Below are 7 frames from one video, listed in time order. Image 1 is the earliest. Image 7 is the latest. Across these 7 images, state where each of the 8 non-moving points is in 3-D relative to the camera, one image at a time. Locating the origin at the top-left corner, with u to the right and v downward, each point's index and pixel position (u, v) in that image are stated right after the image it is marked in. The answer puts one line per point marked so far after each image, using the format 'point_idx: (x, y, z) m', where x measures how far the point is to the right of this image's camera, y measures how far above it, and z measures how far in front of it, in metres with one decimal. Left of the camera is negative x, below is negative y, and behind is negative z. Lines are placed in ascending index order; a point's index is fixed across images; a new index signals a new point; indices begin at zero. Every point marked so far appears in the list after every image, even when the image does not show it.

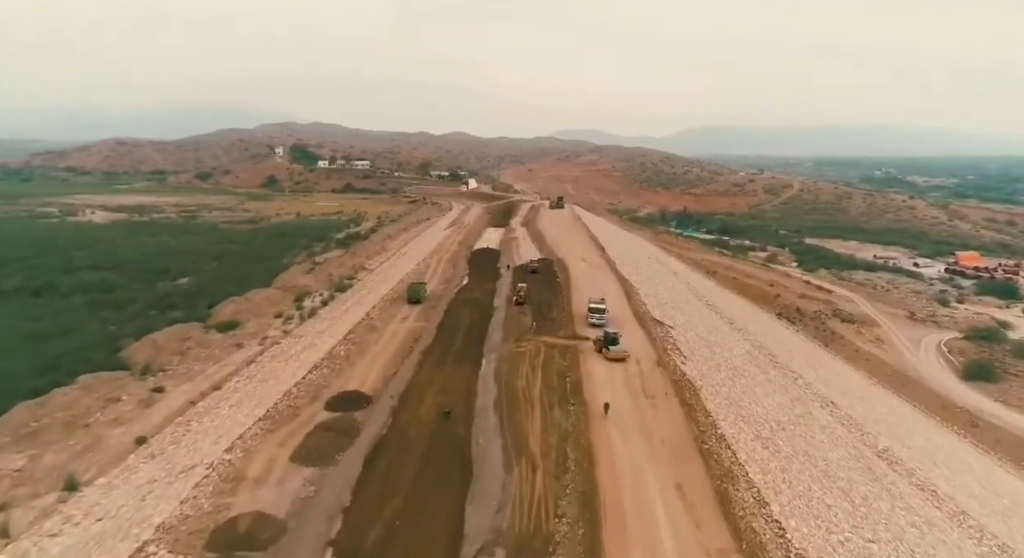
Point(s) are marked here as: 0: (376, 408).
0: (-4.3, -4.0, +16.5) m
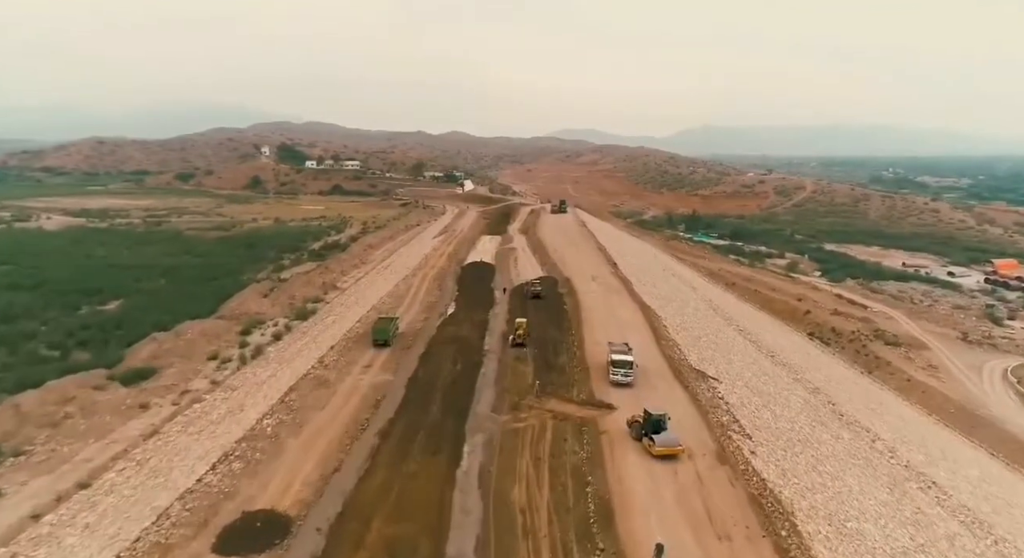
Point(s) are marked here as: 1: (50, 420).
0: (-4.4, -5.4, +10.5) m
1: (-14.5, -4.4, +16.5) m
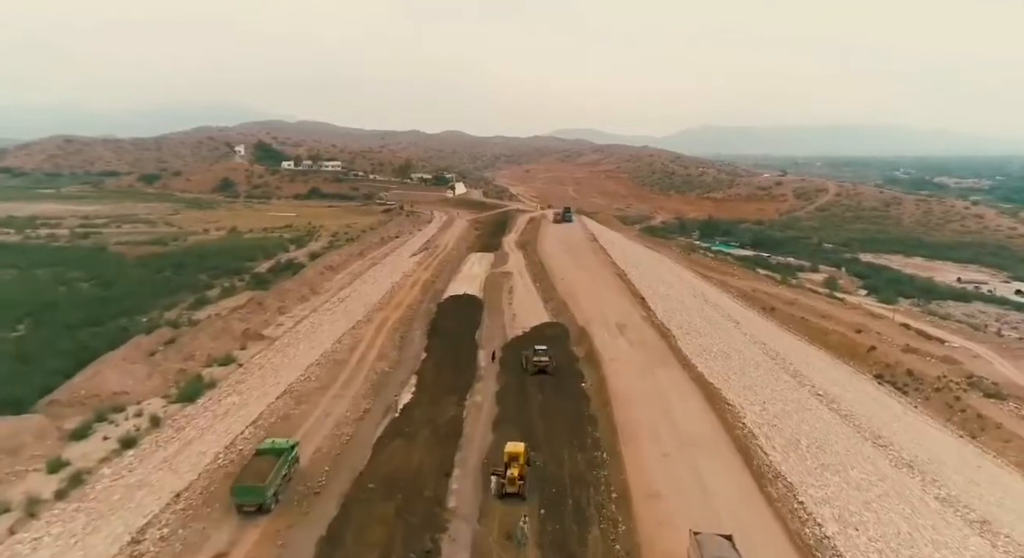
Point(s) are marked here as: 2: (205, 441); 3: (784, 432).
0: (-4.7, -7.6, +0.9) m
1: (-14.8, -6.6, +6.9) m
2: (-9.1, -4.8, +15.9) m
3: (+8.6, -4.8, +16.8) m
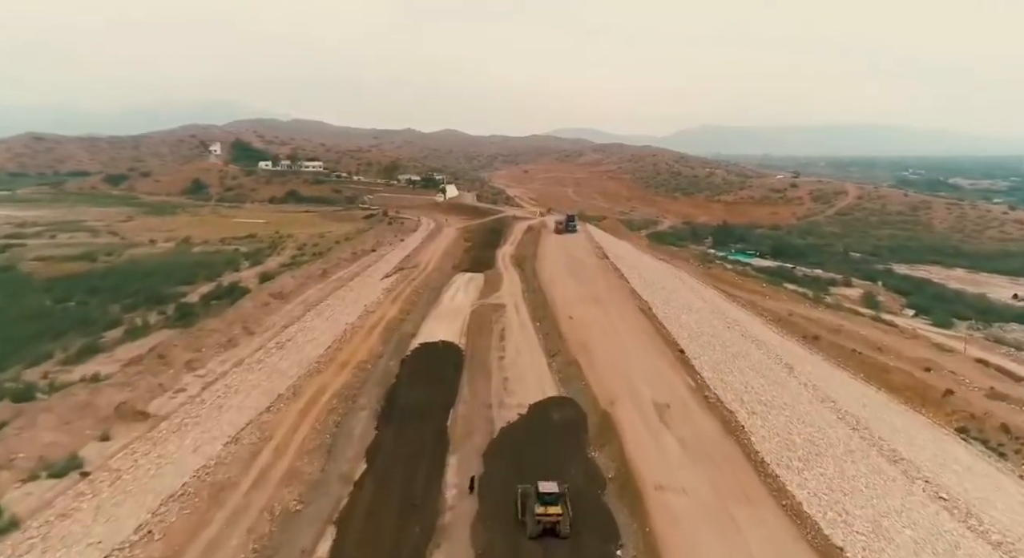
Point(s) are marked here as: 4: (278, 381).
0: (-4.9, -9.4, -6.8) m
1: (-15.0, -8.4, -0.8) m
2: (-9.4, -6.5, +8.3) m
3: (+8.3, -6.5, +9.1) m
4: (-8.5, -3.6, +19.4) m
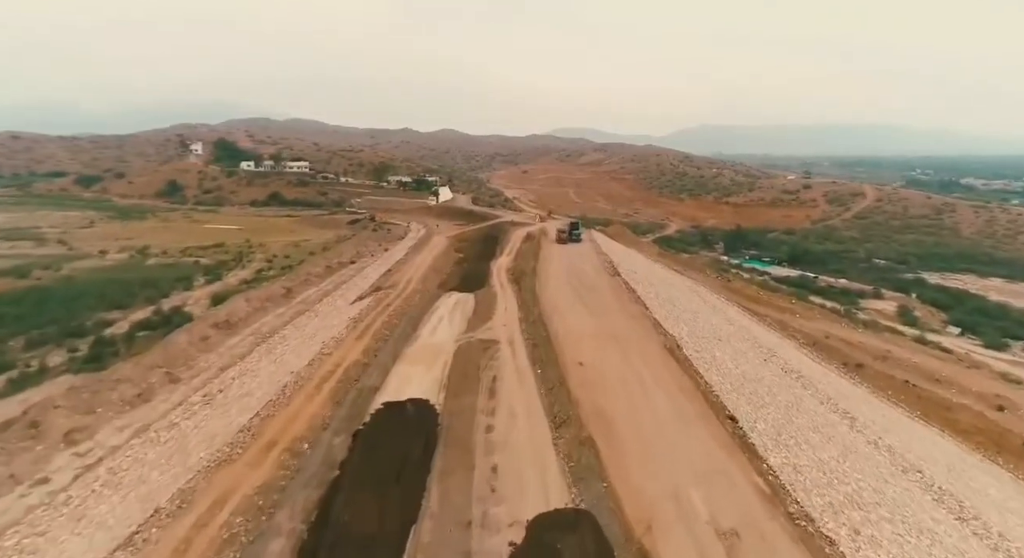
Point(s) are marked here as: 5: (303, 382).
0: (-5.1, -10.6, -12.2) m
1: (-15.3, -9.7, -6.3) m
2: (-9.7, -7.8, +2.8) m
3: (+8.1, -7.8, +3.7) m
4: (-8.8, -4.8, +13.9) m
5: (-7.3, -3.5, +18.4) m
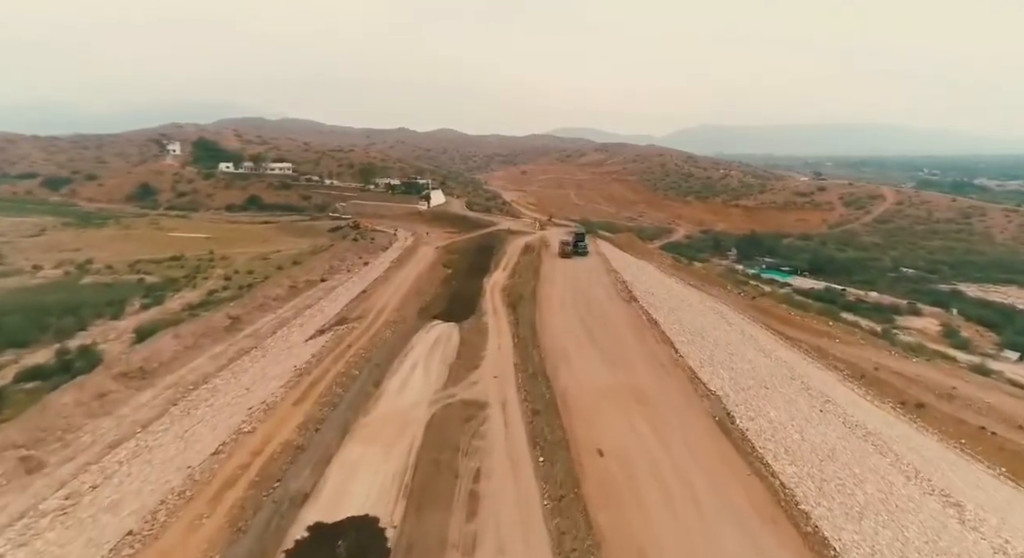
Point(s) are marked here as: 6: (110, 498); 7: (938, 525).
0: (-5.3, -12.0, -17.9) m
1: (-15.5, -11.0, -11.9) m
2: (-9.9, -9.2, -2.9) m
3: (+7.8, -9.2, -2.0) m
4: (-9.0, -6.2, +8.2) m
5: (-7.5, -4.9, +12.8) m
6: (-10.0, -5.3, +13.2) m
7: (+12.3, -7.0, +14.9) m
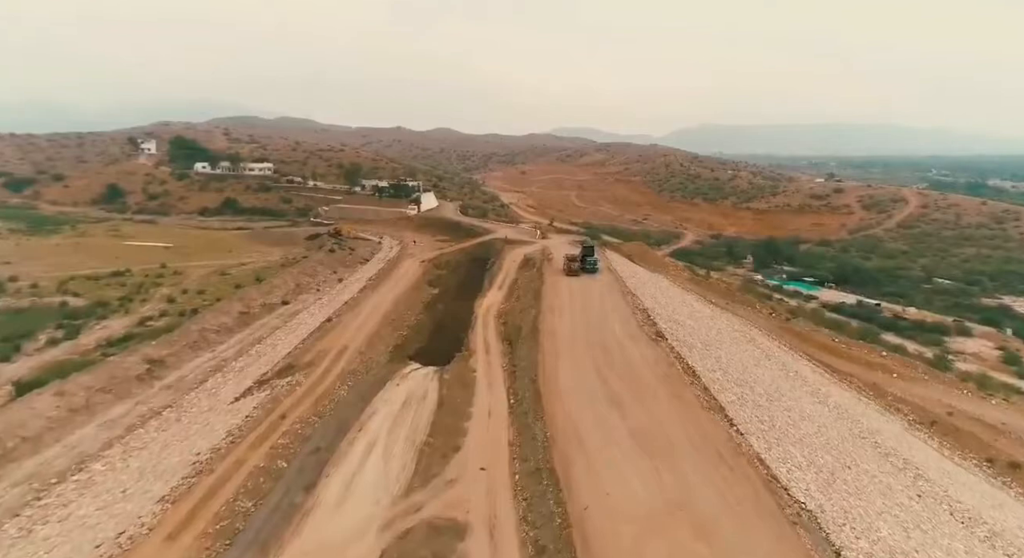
0: (-5.5, -13.3, -23.6) m
1: (-15.6, -12.3, -17.7) m
2: (-10.0, -10.5, -8.6) m
3: (+7.7, -10.5, -7.7) m
4: (-9.1, -7.5, +2.5) m
5: (-7.7, -6.2, +7.0) m
6: (-10.1, -6.6, +7.4) m
7: (+12.1, -8.4, +9.2) m
